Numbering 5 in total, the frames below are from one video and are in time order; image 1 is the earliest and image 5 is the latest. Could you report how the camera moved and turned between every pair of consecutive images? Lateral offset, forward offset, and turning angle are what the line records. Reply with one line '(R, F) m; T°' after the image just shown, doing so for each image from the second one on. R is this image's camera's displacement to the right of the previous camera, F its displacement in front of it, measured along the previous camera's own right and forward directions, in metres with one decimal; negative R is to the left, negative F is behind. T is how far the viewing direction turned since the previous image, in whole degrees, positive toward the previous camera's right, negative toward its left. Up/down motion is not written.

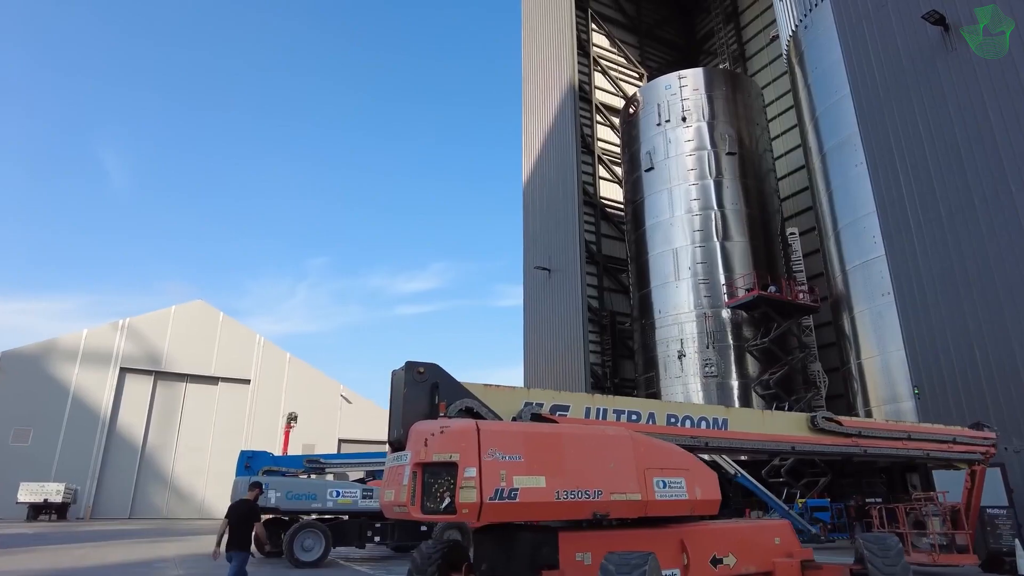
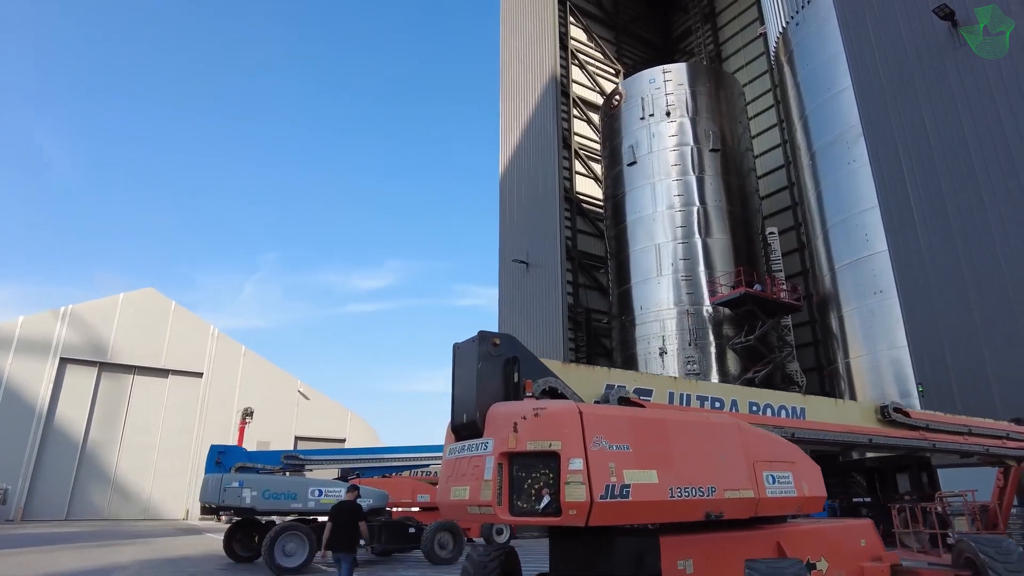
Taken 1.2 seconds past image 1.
(-1.1, +1.0) m; +4°
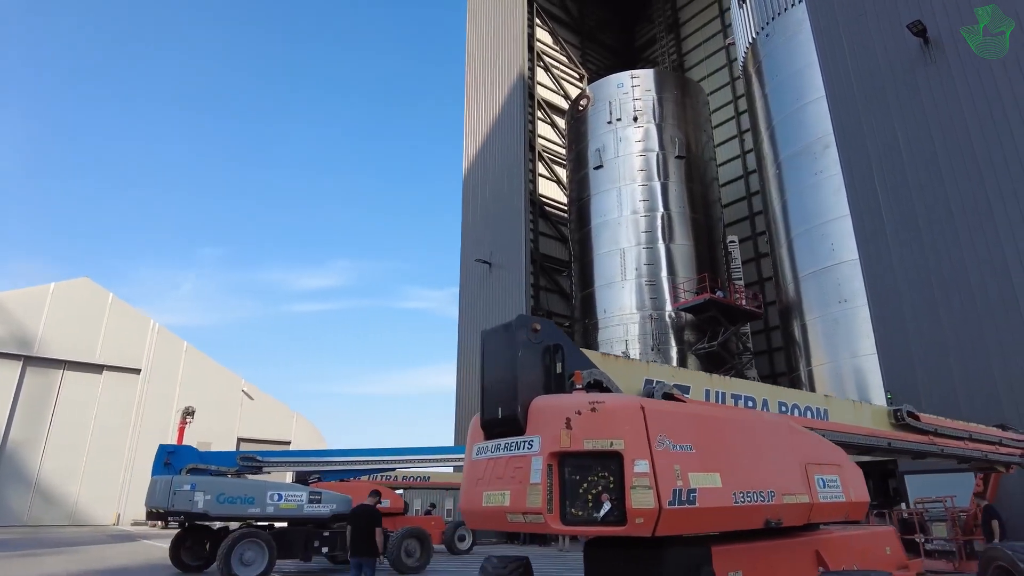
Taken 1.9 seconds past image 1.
(-0.7, +0.6) m; +5°
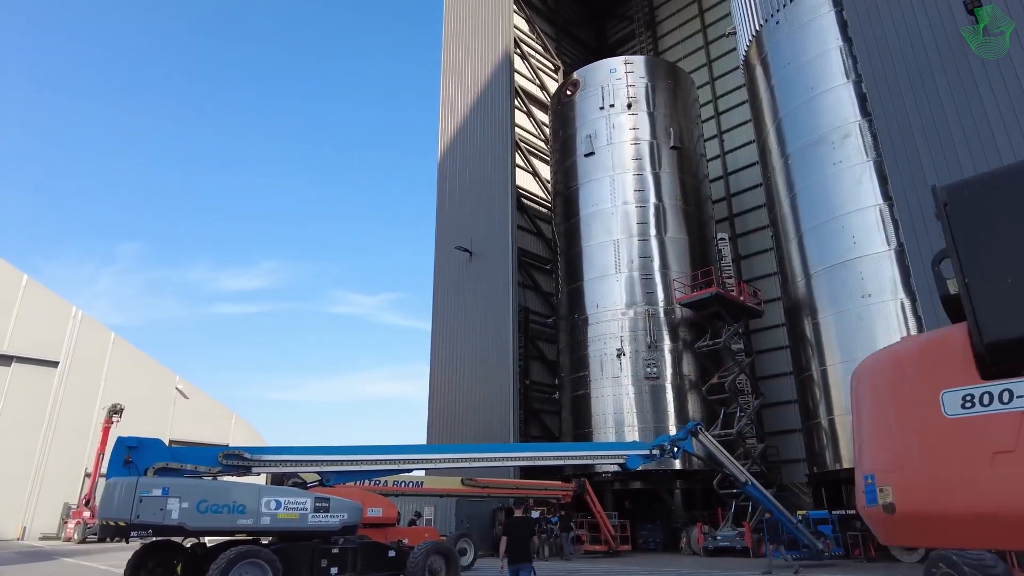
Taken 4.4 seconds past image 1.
(-2.2, +2.3) m; +6°
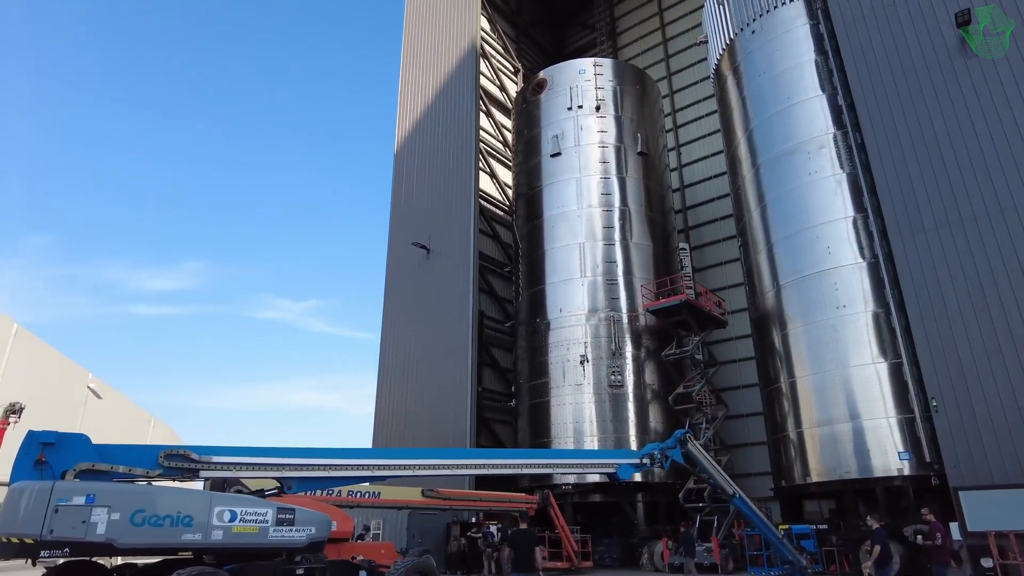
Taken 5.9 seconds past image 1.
(-1.1, +1.3) m; +6°
